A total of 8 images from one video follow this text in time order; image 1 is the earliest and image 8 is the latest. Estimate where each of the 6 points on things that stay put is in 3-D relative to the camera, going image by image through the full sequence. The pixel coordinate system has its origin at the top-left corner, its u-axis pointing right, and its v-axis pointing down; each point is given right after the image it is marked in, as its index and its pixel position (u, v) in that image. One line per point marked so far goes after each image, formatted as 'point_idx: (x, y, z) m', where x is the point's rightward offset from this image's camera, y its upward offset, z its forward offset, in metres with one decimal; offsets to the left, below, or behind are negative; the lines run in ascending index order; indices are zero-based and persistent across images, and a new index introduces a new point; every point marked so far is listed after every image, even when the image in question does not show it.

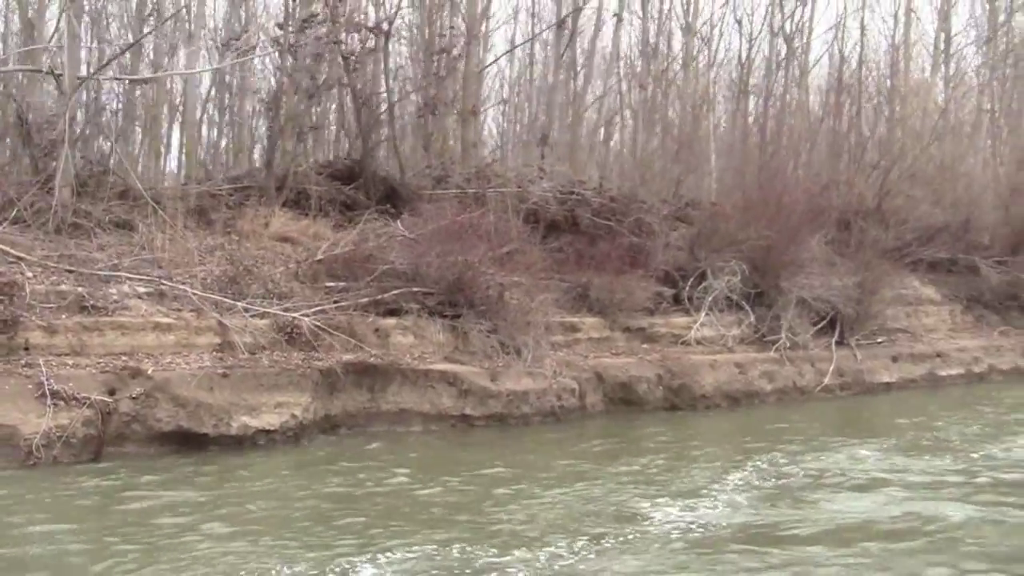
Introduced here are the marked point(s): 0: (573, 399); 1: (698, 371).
0: (+0.7, -1.4, +12.0) m
1: (+2.5, -1.2, +13.7) m
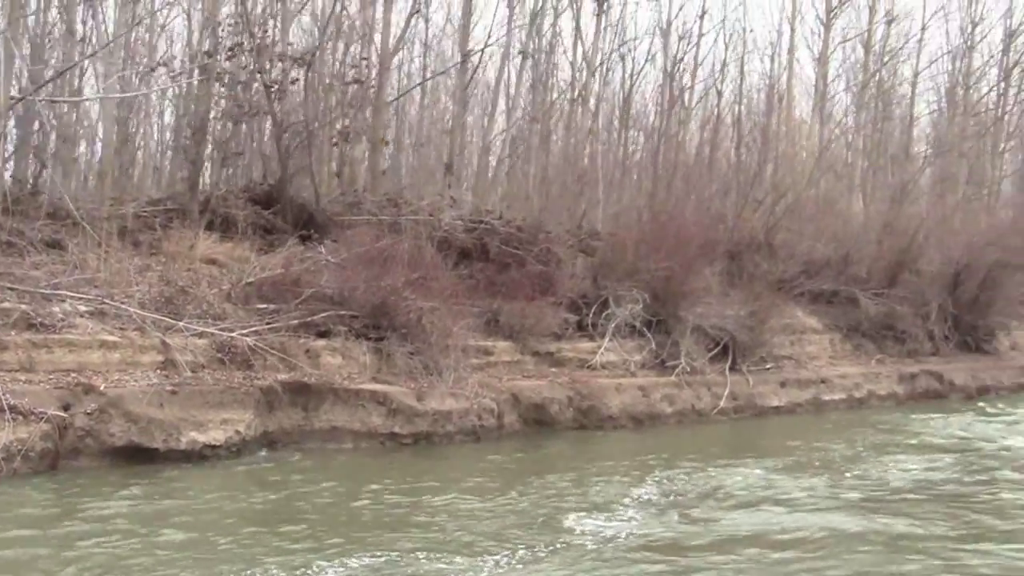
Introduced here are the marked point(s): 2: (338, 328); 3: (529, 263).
0: (-0.3, -1.7, +12.6) m
1: (+1.3, -1.6, +14.4) m
2: (-2.2, -0.5, +12.7) m
3: (+0.1, +0.5, +17.3) m
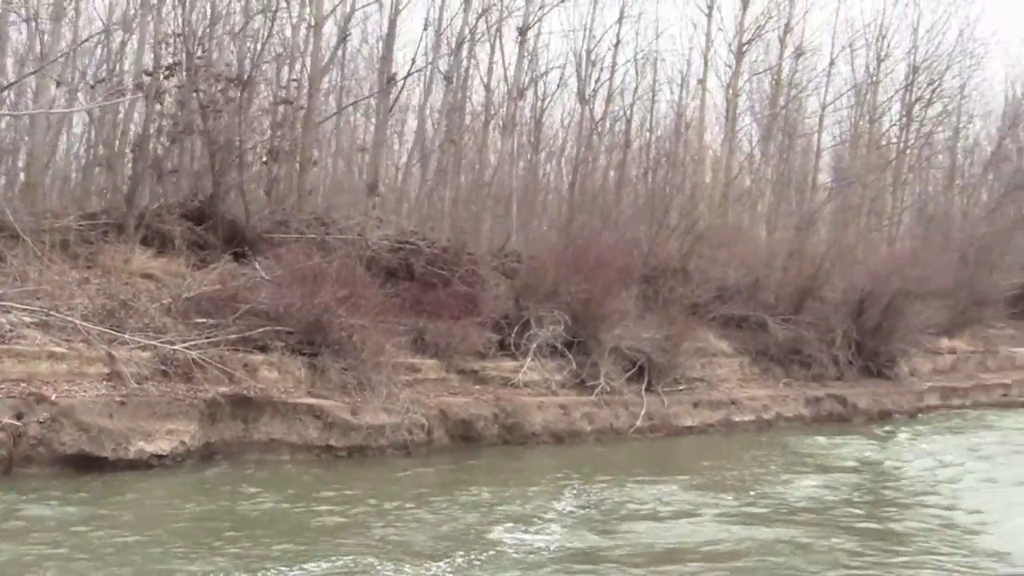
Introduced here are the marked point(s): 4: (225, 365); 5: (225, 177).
0: (-1.2, -1.9, +13.0) m
1: (+0.2, -1.9, +15.0) m
2: (-3.1, -0.7, +13.0) m
3: (-1.1, +0.1, +17.8) m
4: (-3.4, -0.9, +11.9) m
5: (-4.8, +1.9, +16.5) m
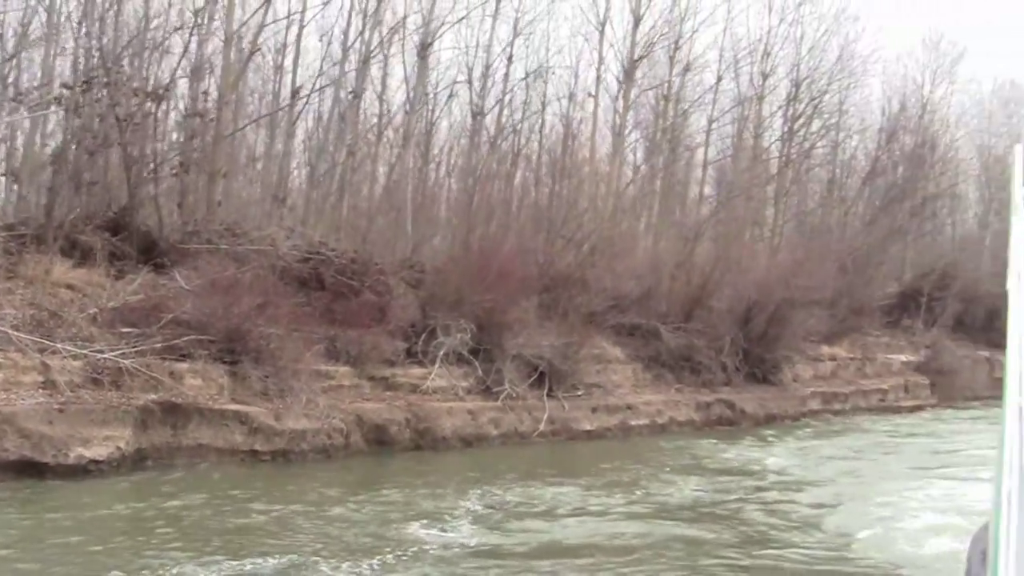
0: (-2.4, -2.1, +13.7) m
1: (-1.2, -2.1, +15.8) m
2: (-4.3, -0.9, +13.5) m
3: (-2.8, -0.1, +18.5) m
4: (-4.5, -1.1, +12.4) m
5: (-6.3, +1.7, +16.8) m
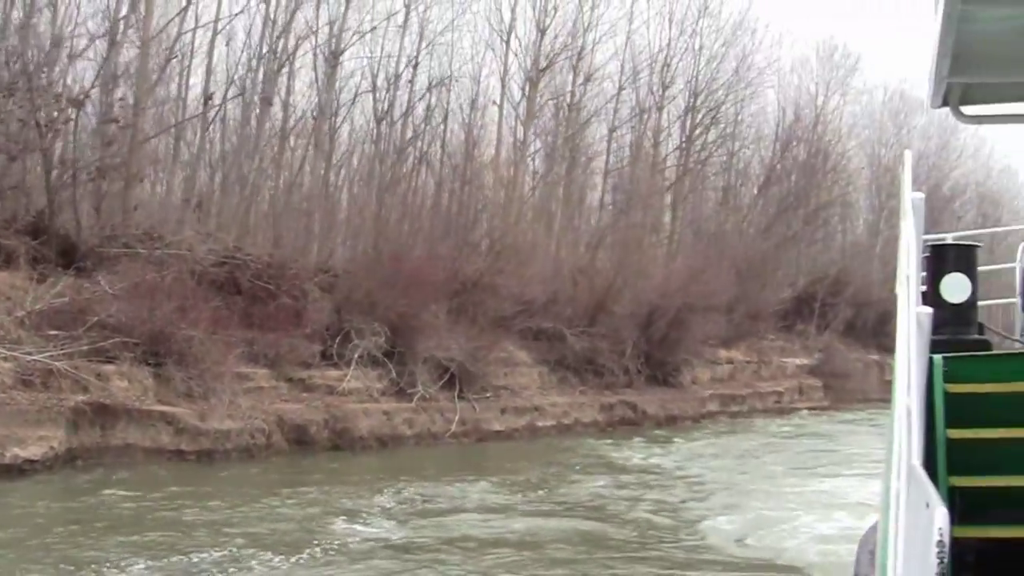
0: (-3.6, -2.2, +14.4) m
1: (-2.6, -2.2, +16.6) m
2: (-5.5, -0.9, +13.9) m
3: (-4.5, -0.2, +19.1) m
4: (-5.6, -1.1, +12.8) m
5: (-7.8, +1.7, +17.1) m
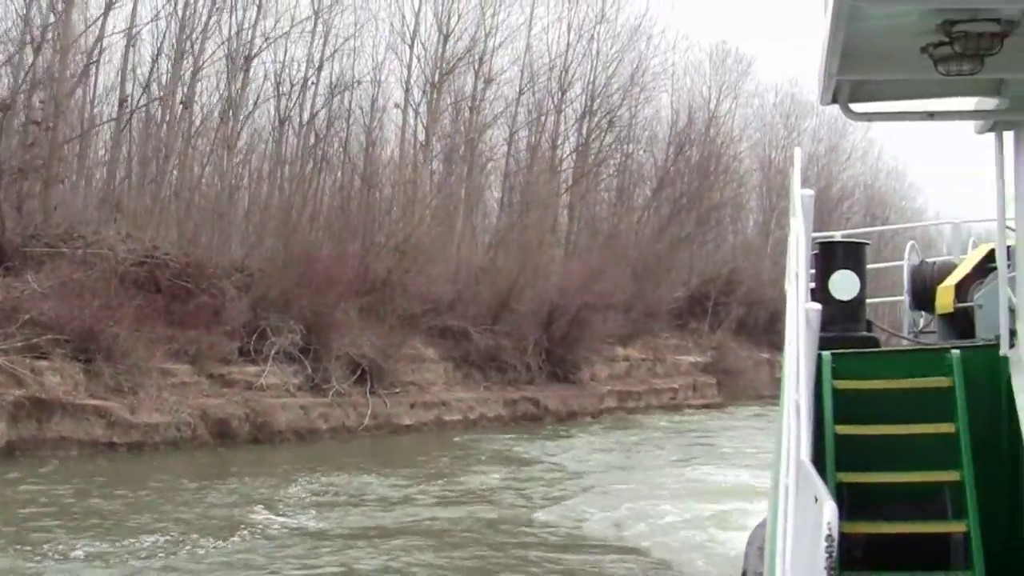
0: (-5.0, -2.2, +15.3) m
1: (-4.2, -2.2, +17.6) m
2: (-6.8, -0.9, +14.7) m
3: (-6.3, -0.2, +19.9) m
4: (-6.8, -1.1, +13.5) m
5: (-9.4, +1.7, +17.5) m
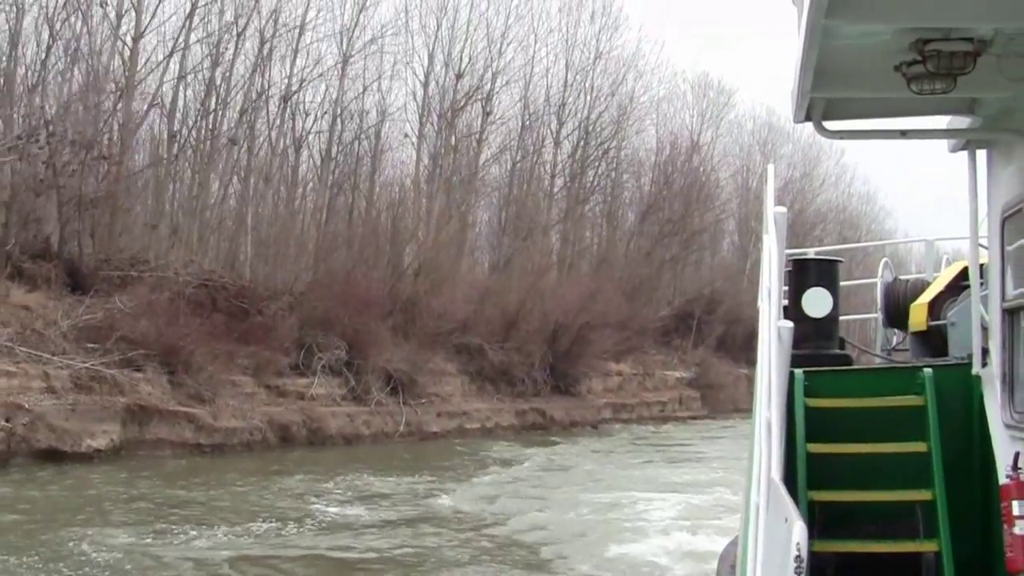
0: (-4.5, -2.6, +17.4) m
1: (-3.8, -2.6, +19.8) m
2: (-6.3, -1.3, +16.8) m
3: (-5.9, -0.6, +22.0) m
4: (-6.3, -1.5, +15.7) m
5: (-8.9, +1.3, +19.7) m
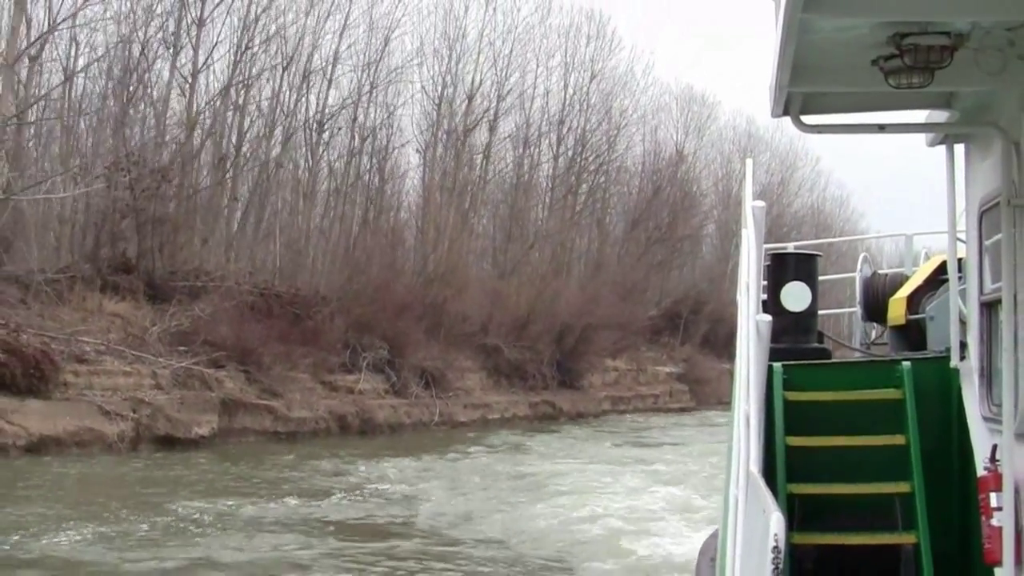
0: (-3.9, -2.8, +20.2) m
1: (-3.3, -2.8, +22.5) m
2: (-5.7, -1.5, +19.5) m
3: (-5.4, -0.8, +24.7) m
4: (-5.6, -1.7, +18.4) m
5: (-8.4, +1.1, +22.3) m
